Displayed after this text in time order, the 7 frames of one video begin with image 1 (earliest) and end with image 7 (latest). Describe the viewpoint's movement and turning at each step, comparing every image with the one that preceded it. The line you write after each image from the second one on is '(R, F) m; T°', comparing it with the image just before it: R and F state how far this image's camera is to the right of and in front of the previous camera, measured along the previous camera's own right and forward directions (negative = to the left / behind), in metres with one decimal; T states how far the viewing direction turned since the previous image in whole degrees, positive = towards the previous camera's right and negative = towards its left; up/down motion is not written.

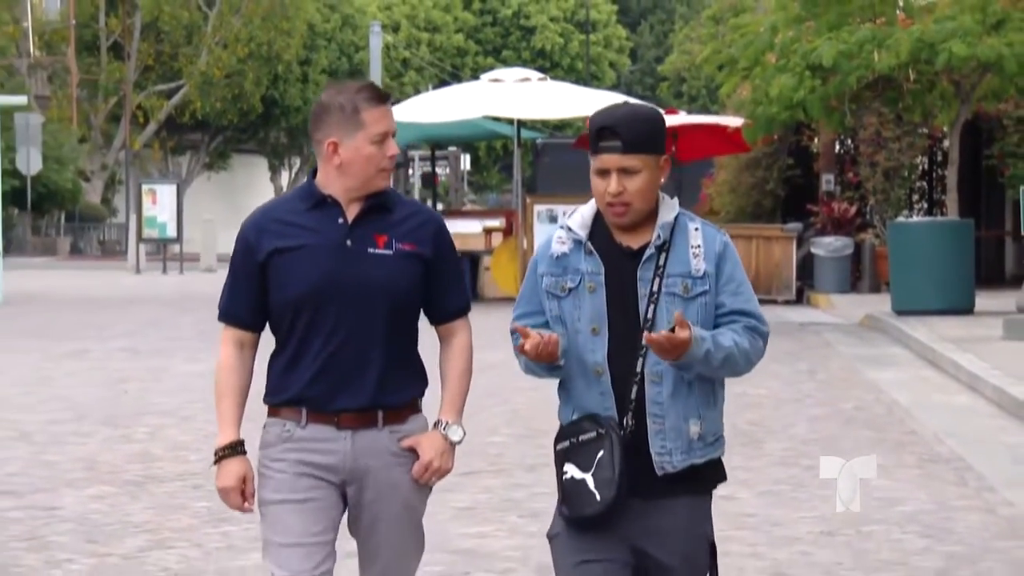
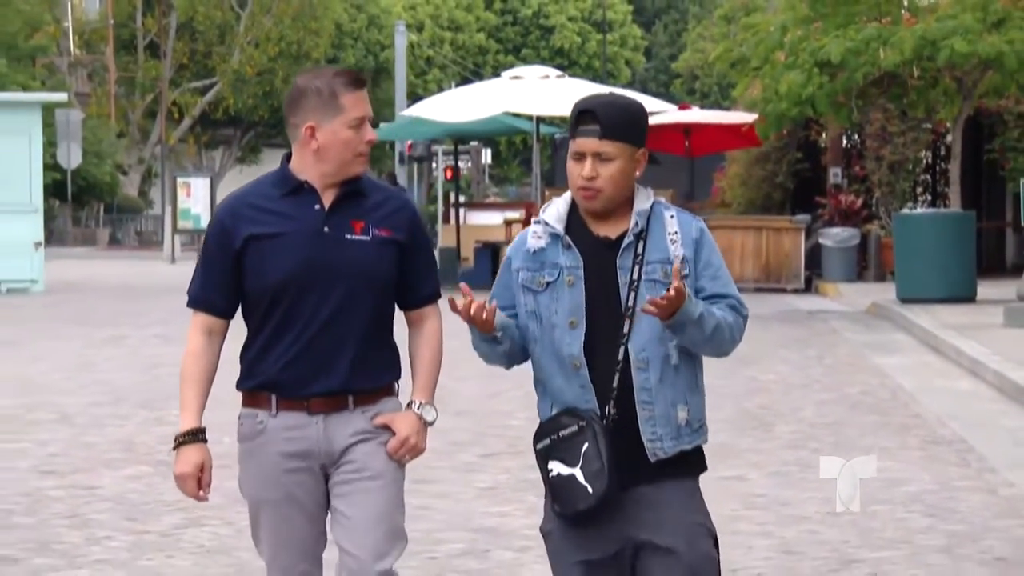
(+0.1, -0.3) m; -1°
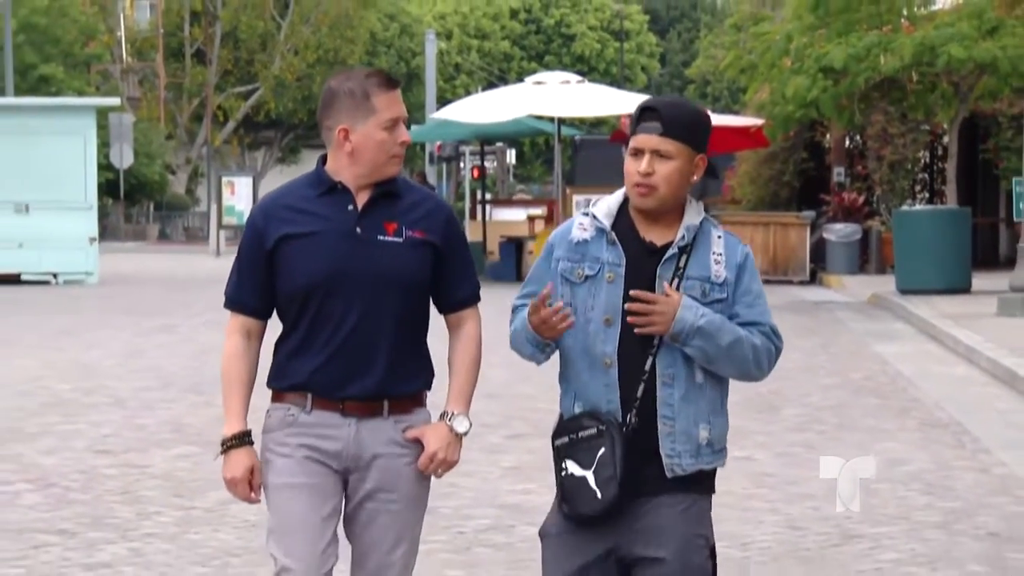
(+0.1, -0.5) m; -1°
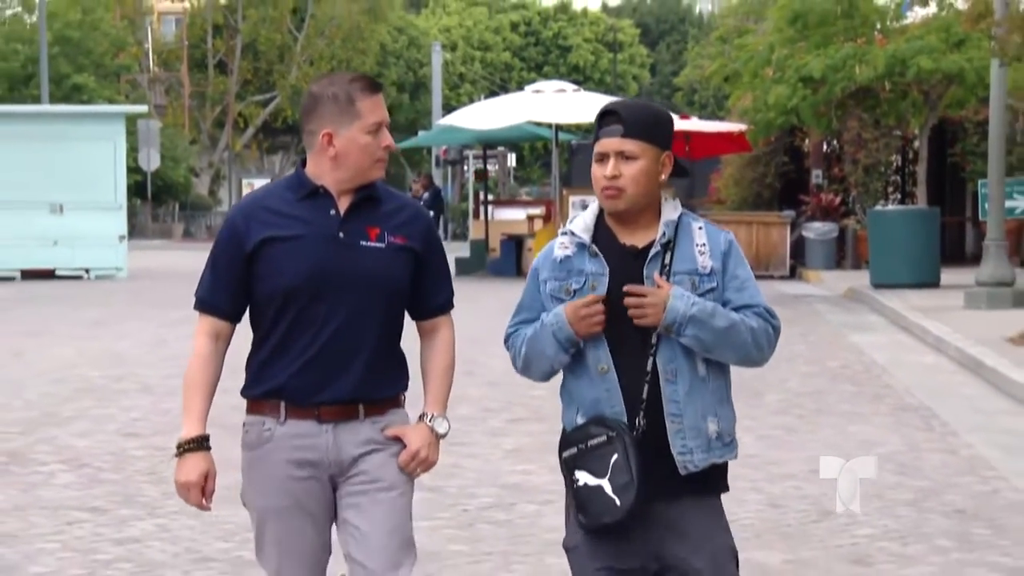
(0.0, -0.6) m; 0°
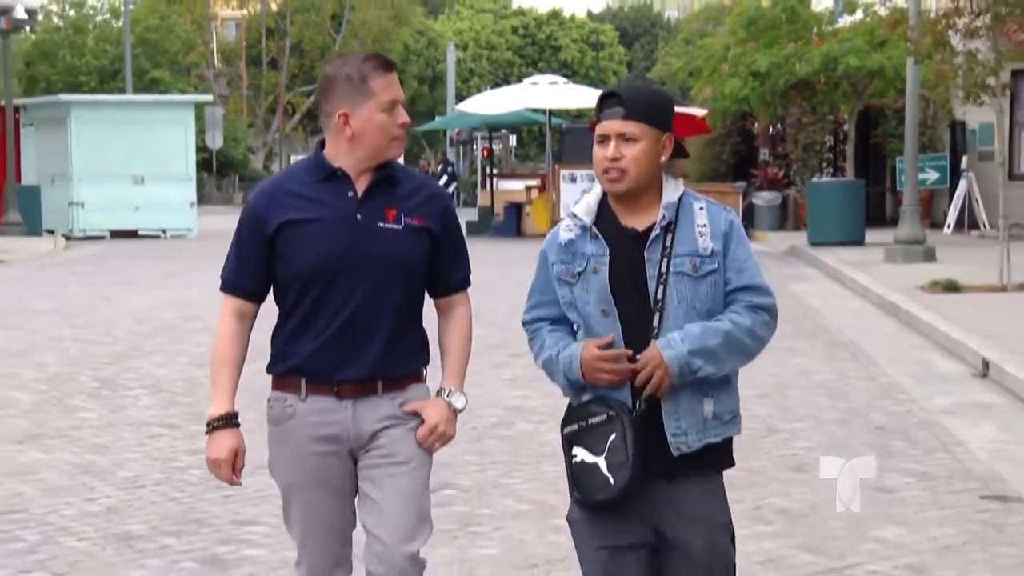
(+0.1, -1.9) m; 0°
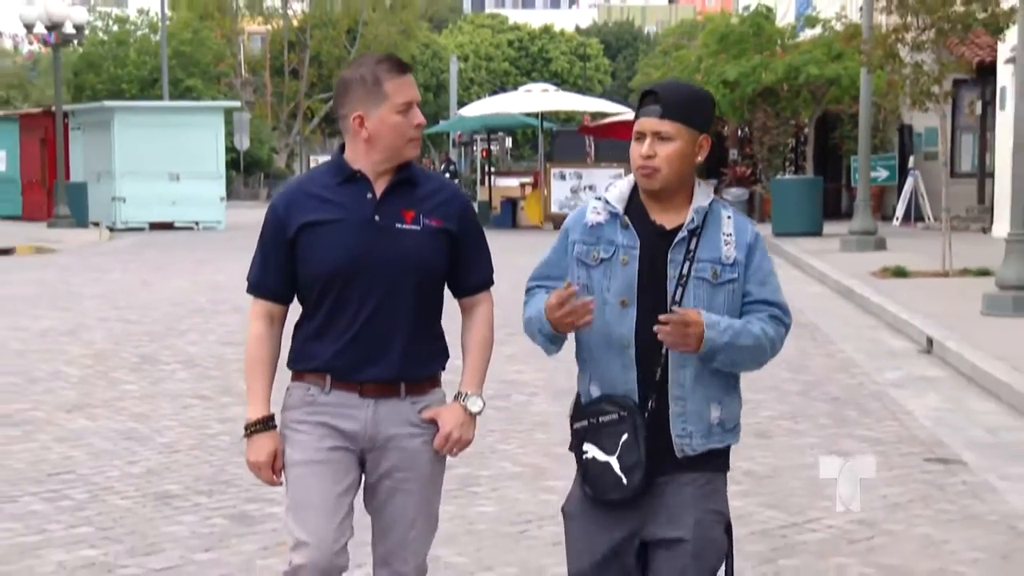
(0.0, -1.3) m; 0°
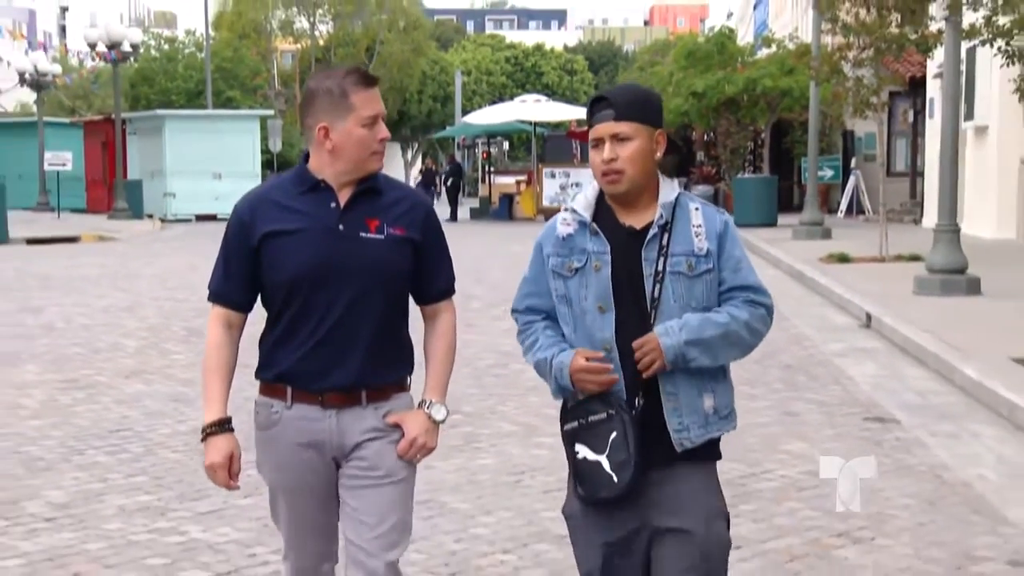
(0.0, -1.9) m; 0°
